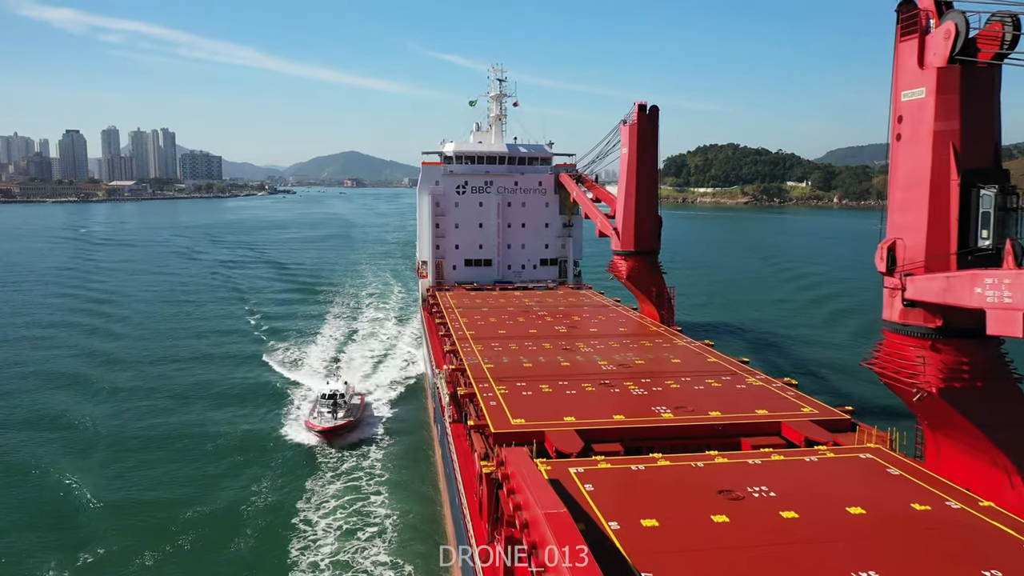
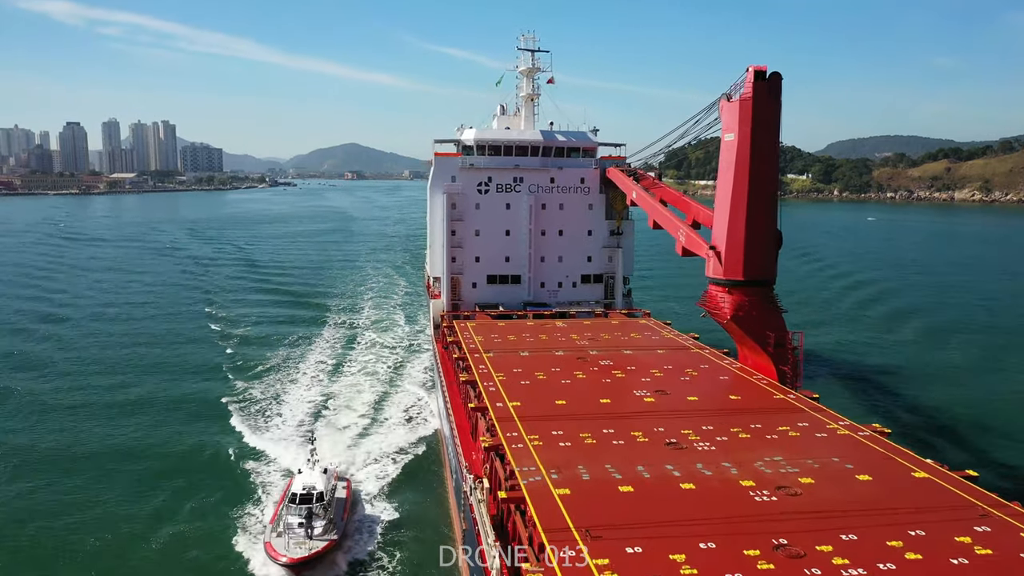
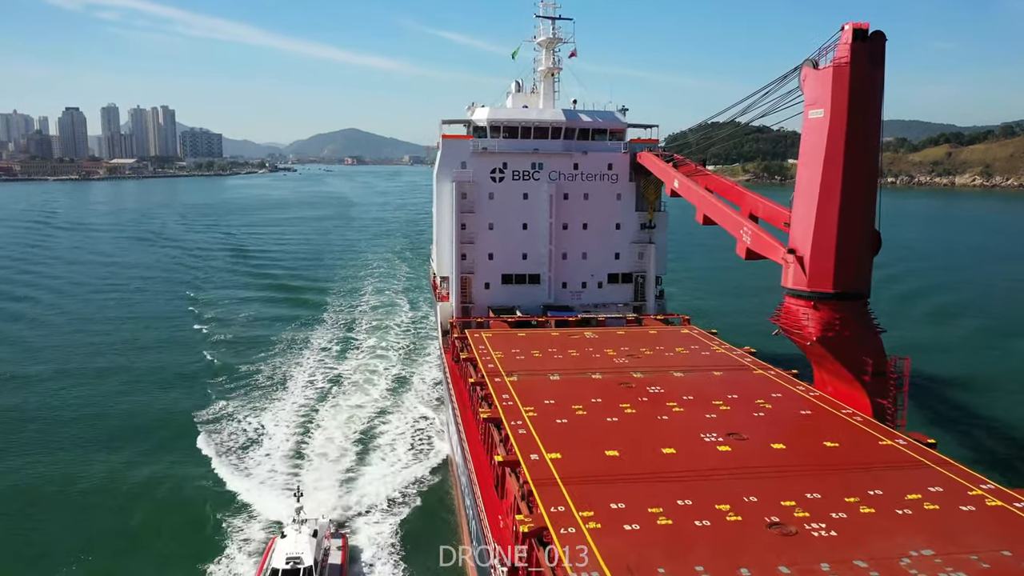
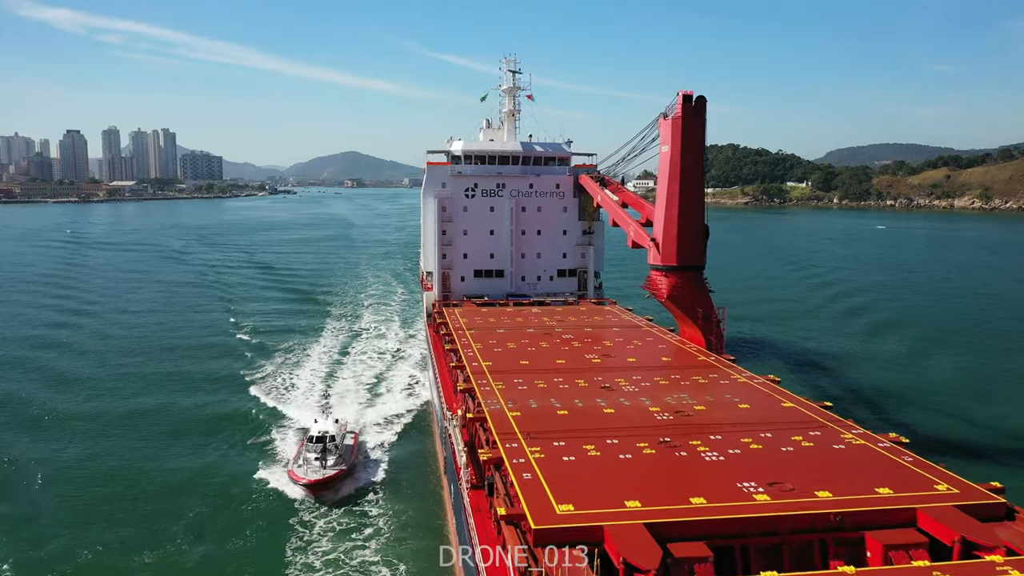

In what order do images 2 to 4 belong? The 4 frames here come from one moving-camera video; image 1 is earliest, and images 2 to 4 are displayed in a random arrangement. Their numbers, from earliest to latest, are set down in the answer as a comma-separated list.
4, 2, 3
